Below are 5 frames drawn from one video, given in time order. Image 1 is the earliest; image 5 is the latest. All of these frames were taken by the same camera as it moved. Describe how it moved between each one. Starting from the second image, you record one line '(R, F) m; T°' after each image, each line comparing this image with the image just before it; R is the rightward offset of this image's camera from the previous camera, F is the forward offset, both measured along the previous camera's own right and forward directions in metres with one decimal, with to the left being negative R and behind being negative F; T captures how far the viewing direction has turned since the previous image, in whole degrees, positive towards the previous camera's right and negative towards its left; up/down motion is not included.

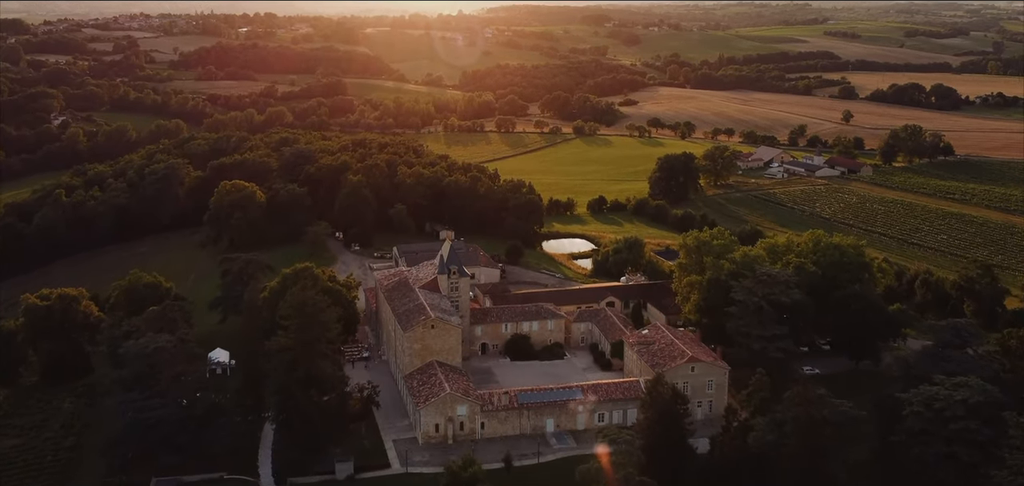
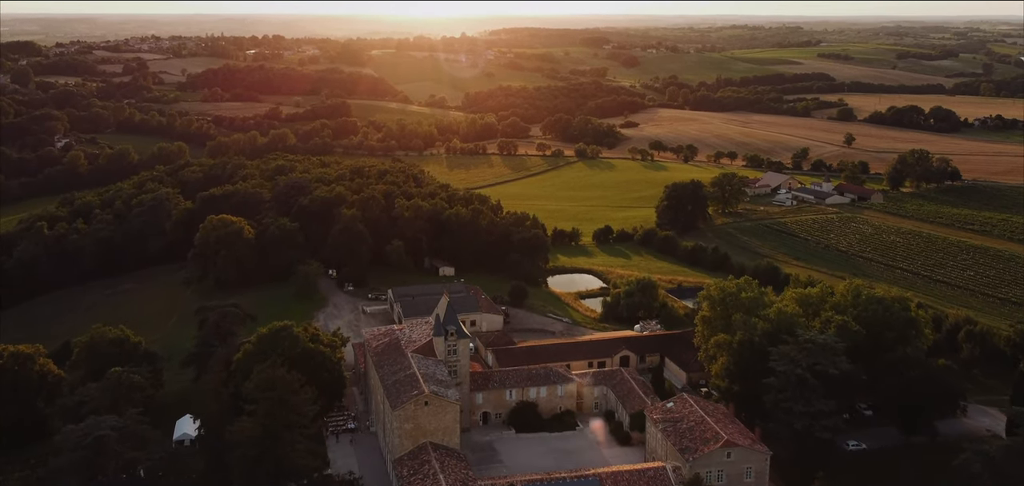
(-0.1, +3.5) m; 0°
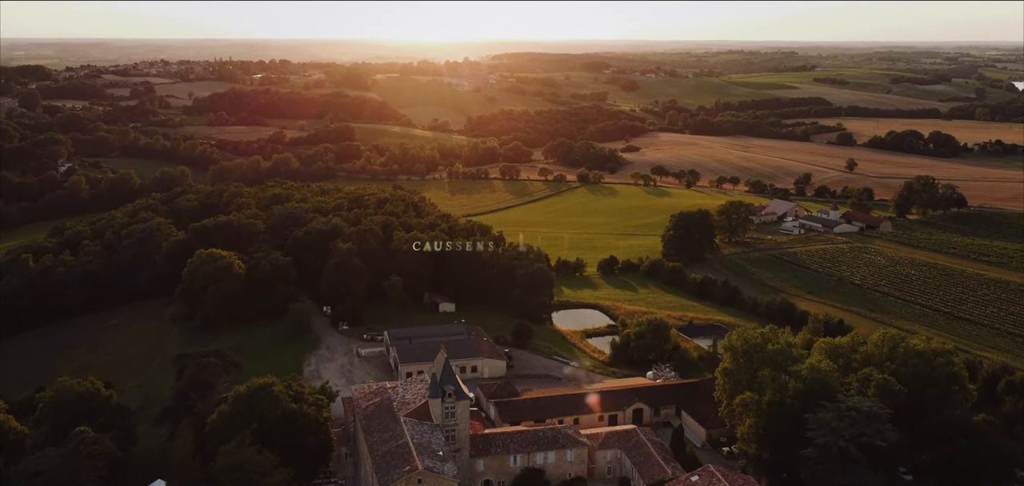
(-0.1, +2.6) m; 0°
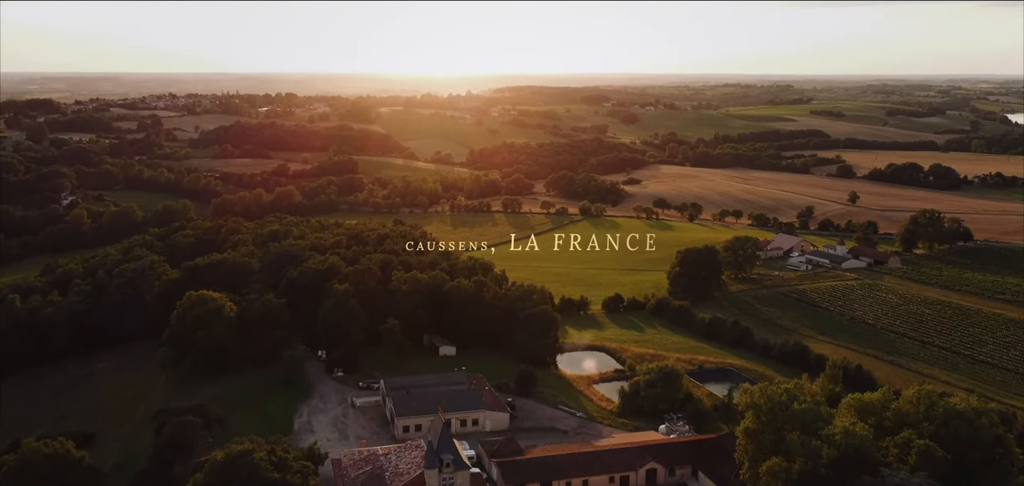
(-0.1, +2.1) m; 0°
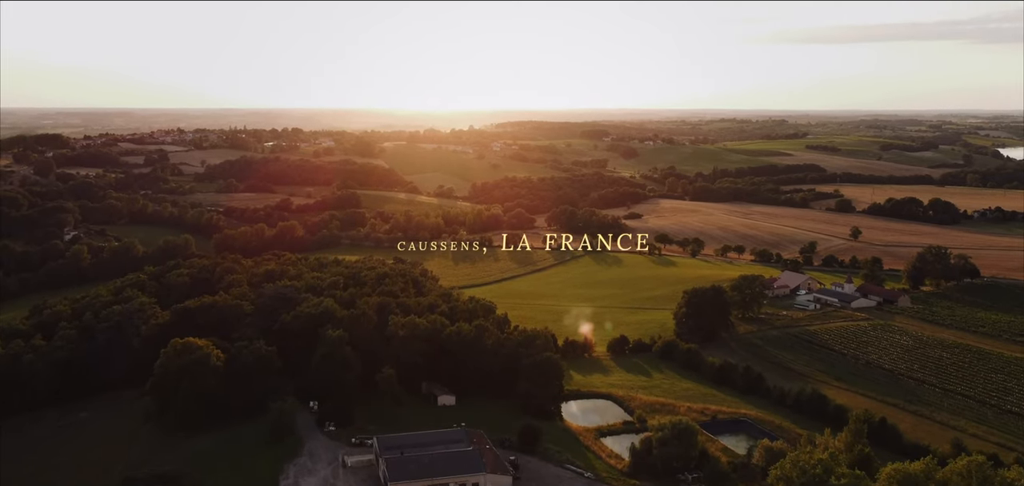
(-0.1, +2.5) m; 0°
